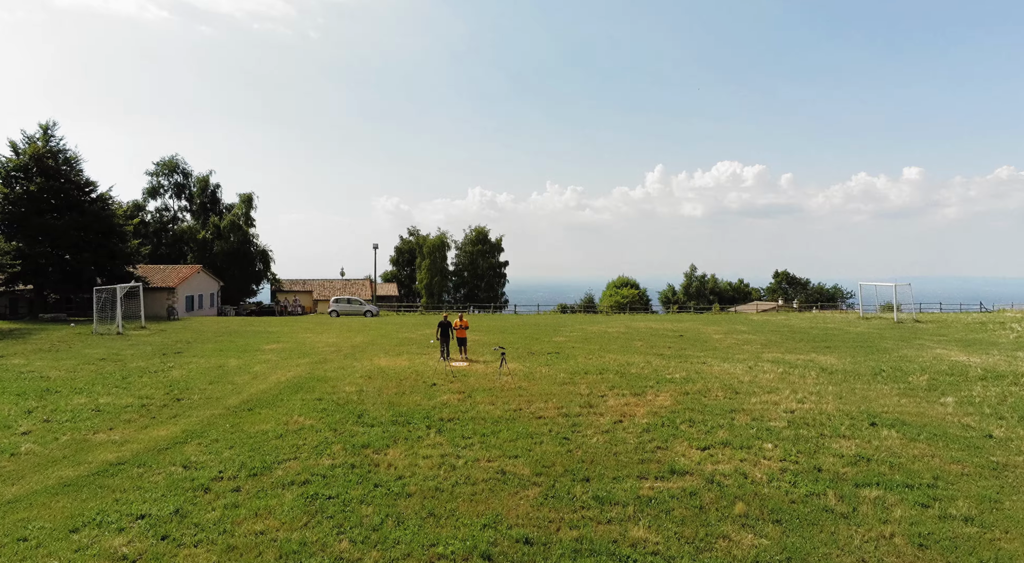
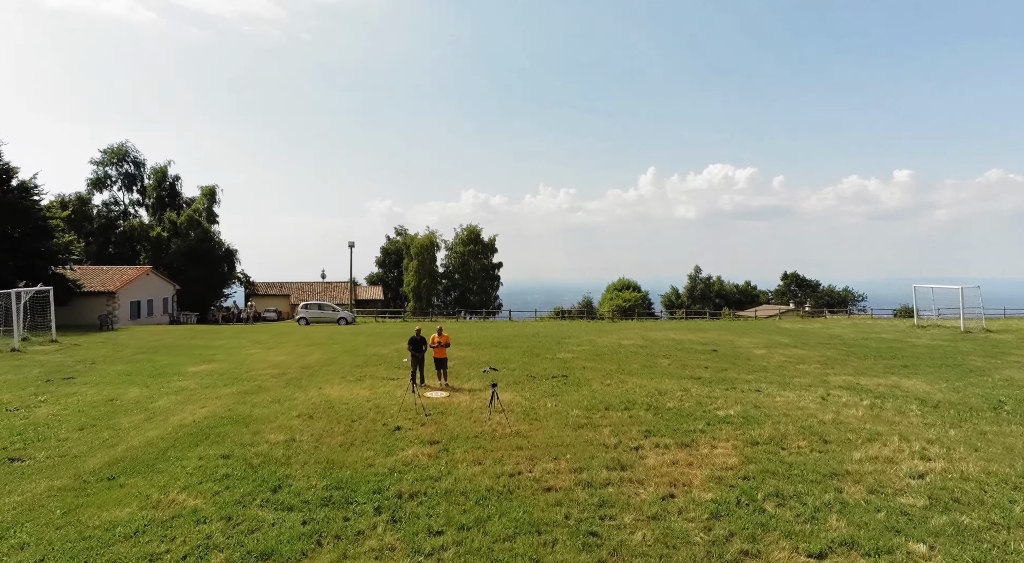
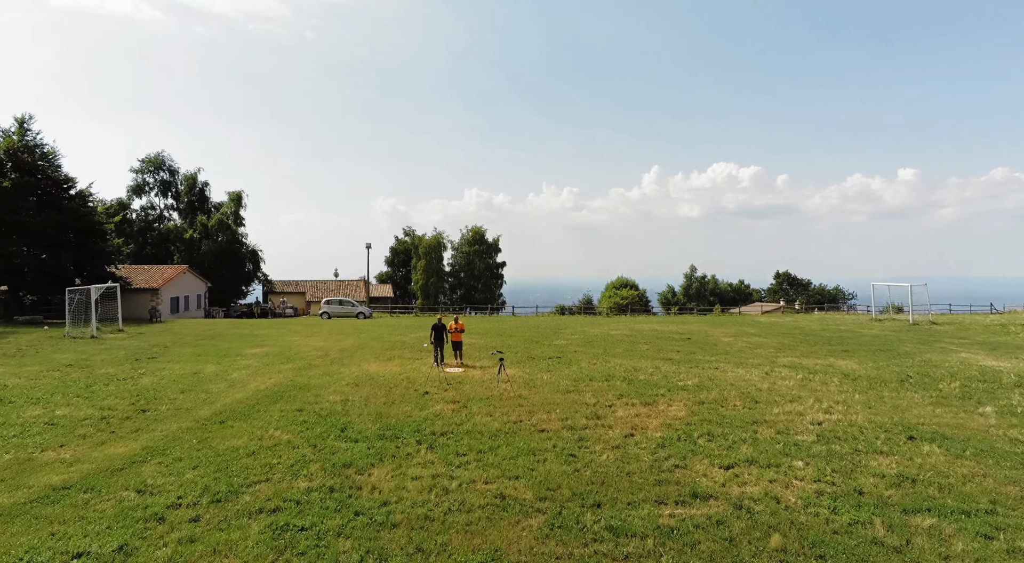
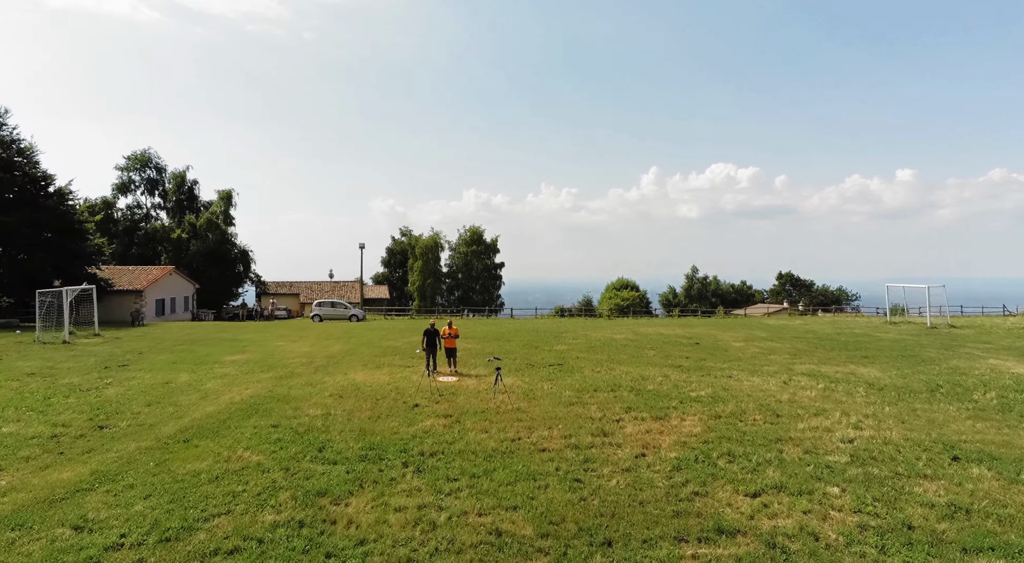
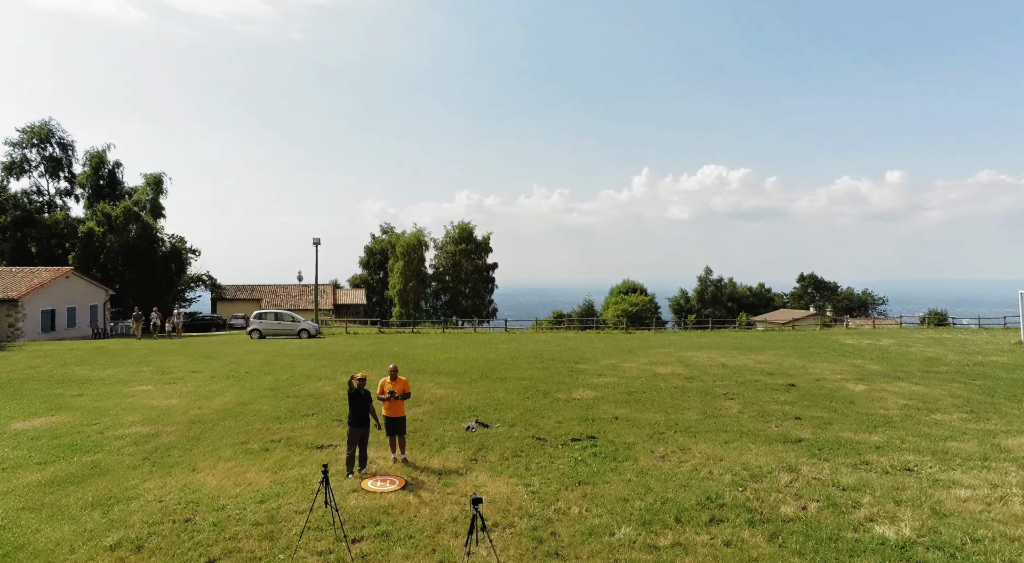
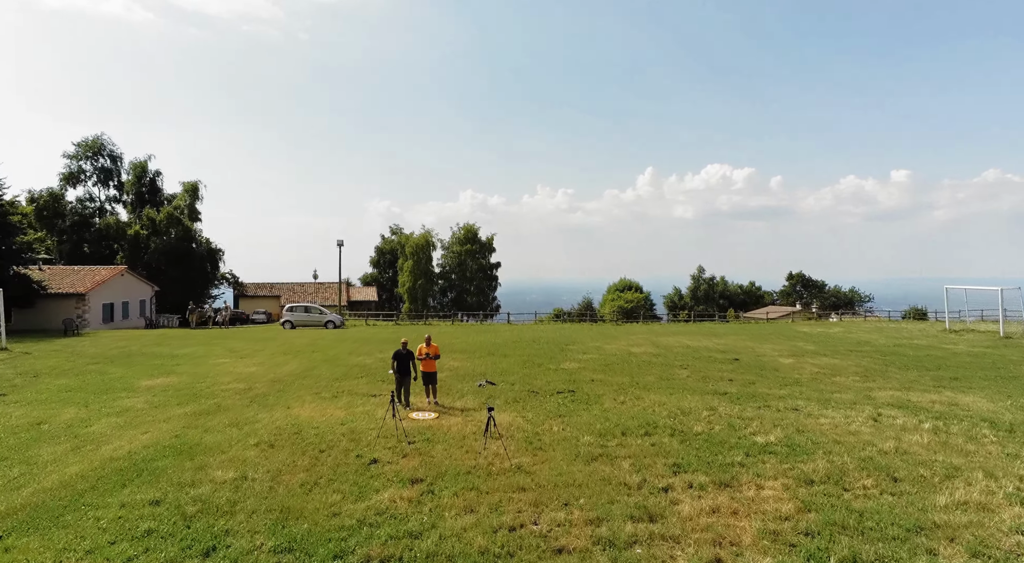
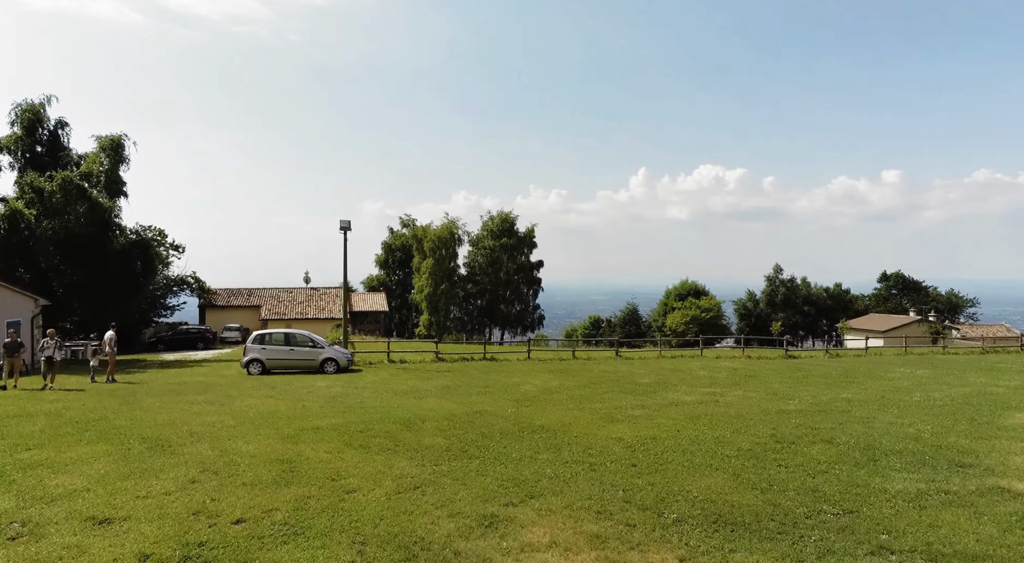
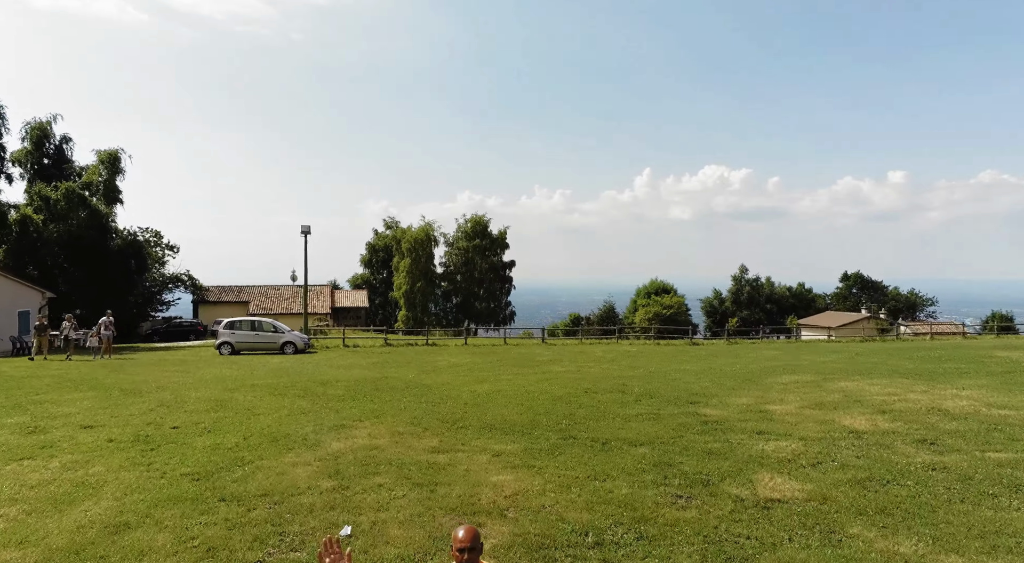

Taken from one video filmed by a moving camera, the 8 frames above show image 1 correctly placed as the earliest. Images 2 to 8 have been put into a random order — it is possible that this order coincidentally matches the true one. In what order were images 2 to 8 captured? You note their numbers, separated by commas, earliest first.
3, 4, 2, 6, 5, 8, 7
